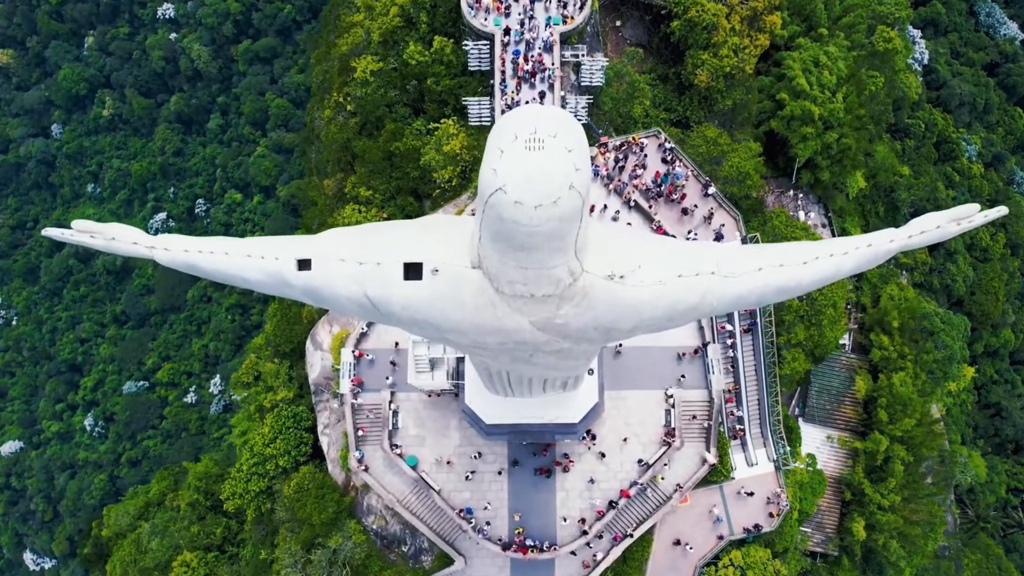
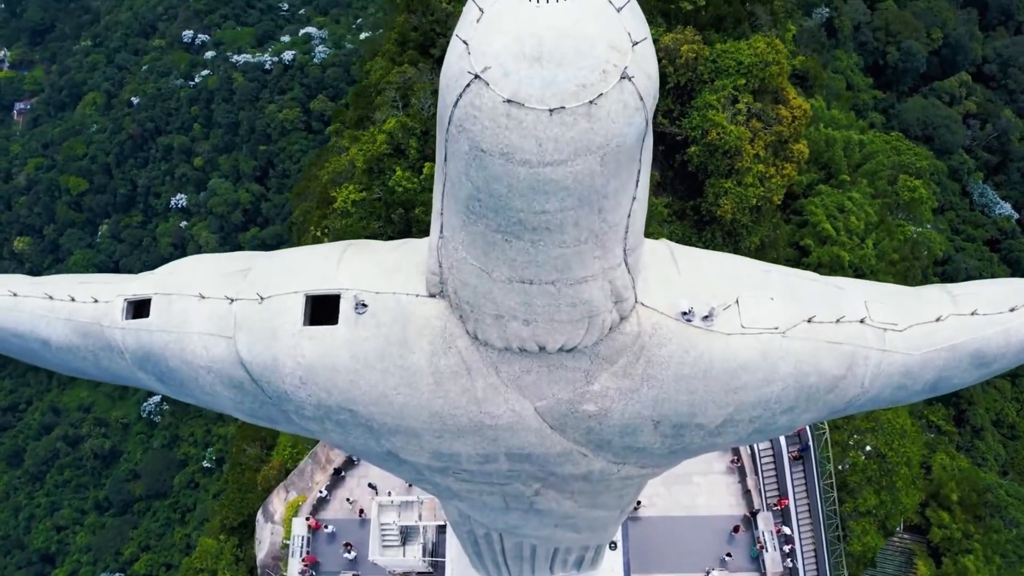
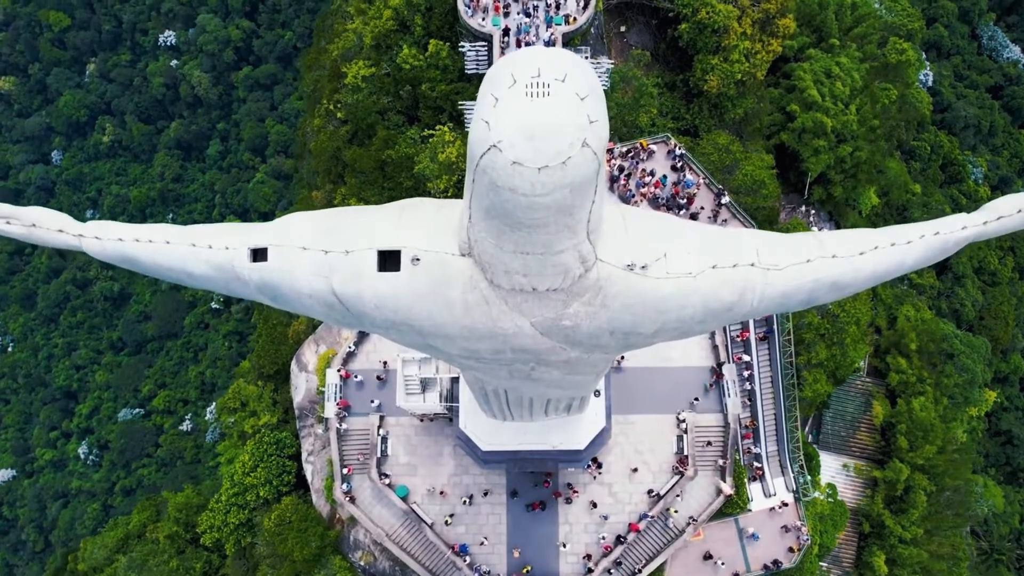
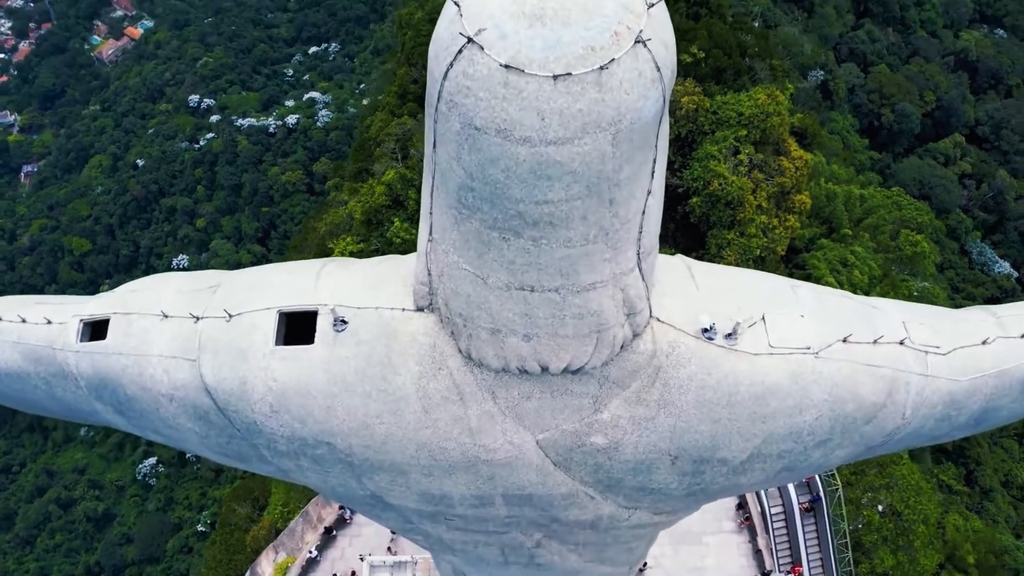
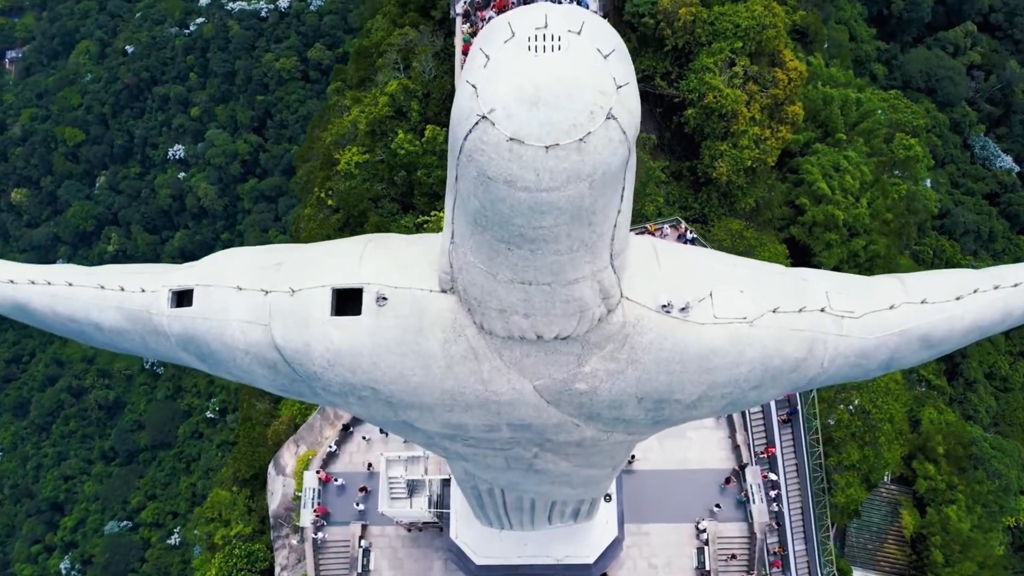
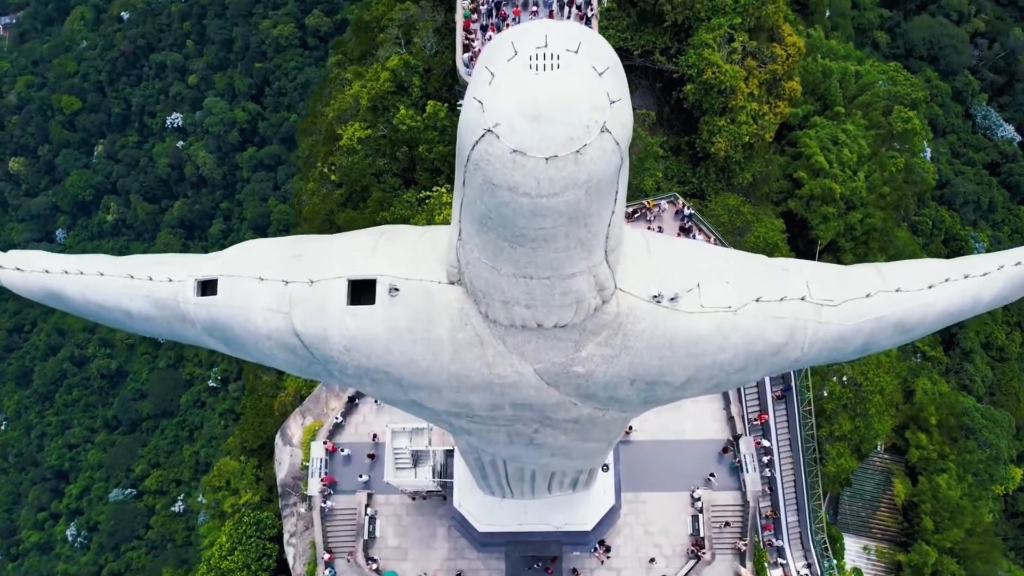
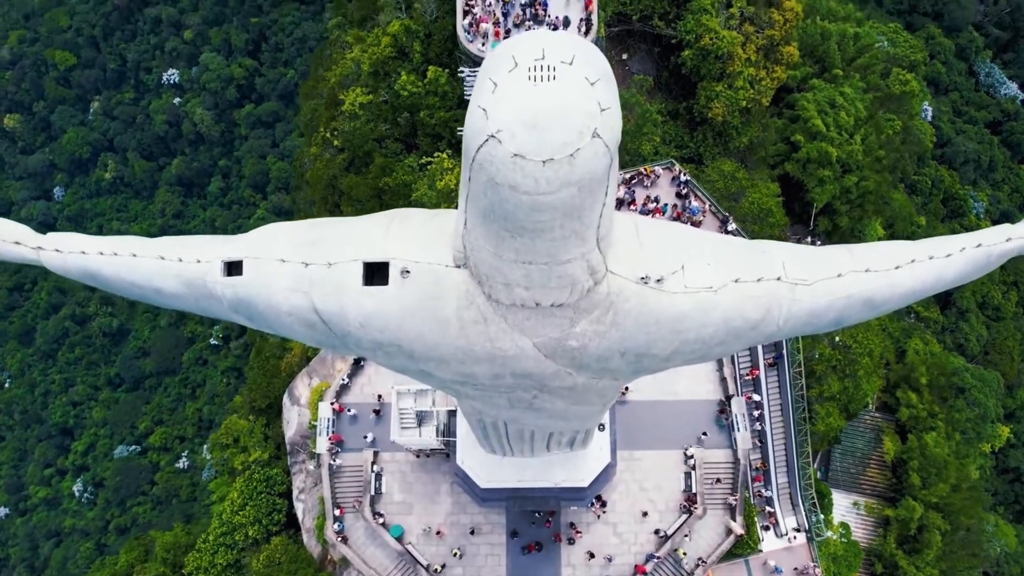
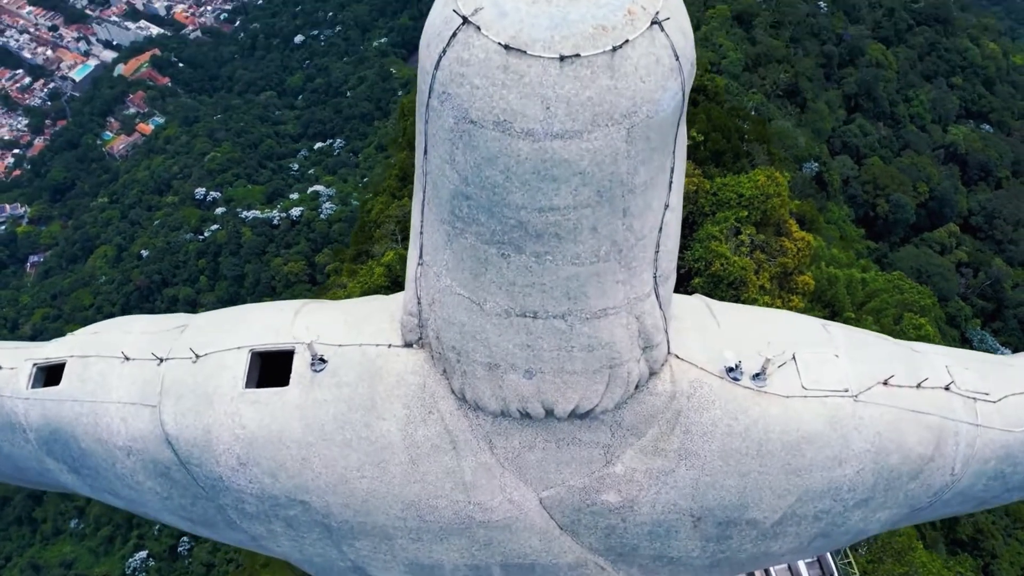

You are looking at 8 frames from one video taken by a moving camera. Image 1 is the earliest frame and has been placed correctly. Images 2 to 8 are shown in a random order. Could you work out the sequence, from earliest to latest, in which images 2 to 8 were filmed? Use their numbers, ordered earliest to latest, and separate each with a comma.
3, 7, 6, 5, 2, 4, 8
